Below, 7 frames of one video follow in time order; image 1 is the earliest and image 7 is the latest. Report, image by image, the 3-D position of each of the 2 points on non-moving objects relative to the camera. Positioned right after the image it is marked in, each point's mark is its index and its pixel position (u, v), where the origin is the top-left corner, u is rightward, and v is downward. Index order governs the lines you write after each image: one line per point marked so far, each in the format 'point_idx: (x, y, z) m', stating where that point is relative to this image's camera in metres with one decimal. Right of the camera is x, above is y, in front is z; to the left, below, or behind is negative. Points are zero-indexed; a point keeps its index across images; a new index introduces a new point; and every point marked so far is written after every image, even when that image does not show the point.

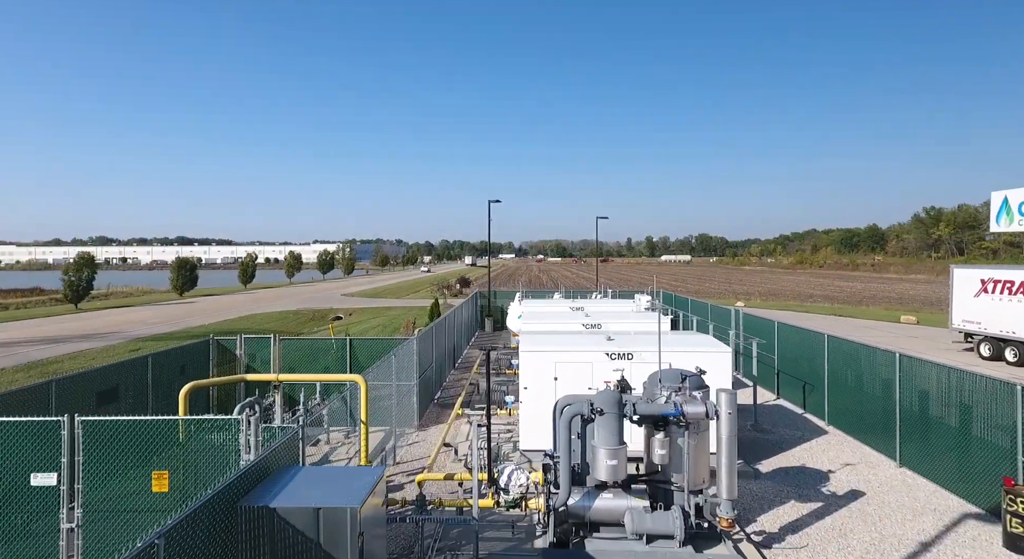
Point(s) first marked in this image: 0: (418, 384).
0: (-2.4, -2.6, +14.7) m
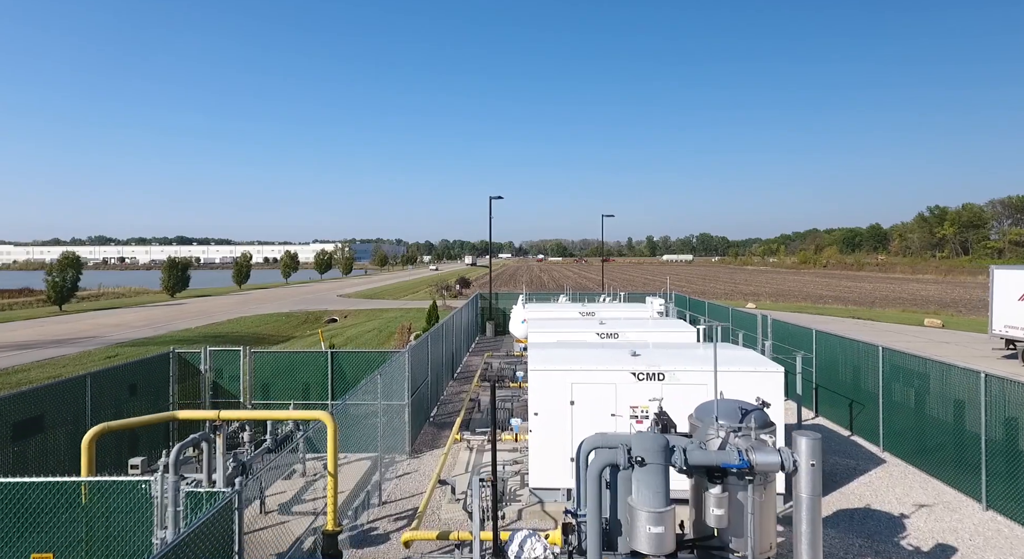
0: (-2.3, -2.7, +12.8) m
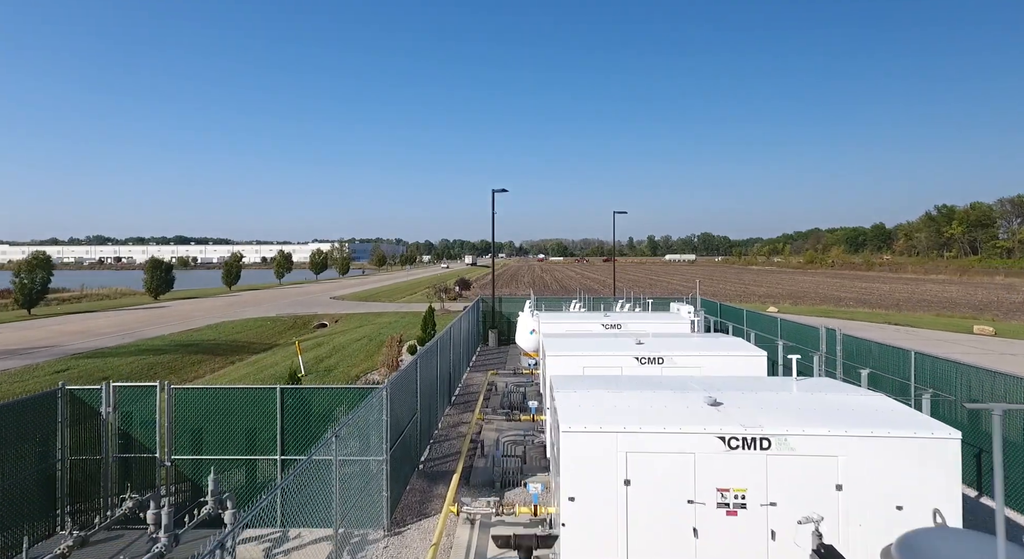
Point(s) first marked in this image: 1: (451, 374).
0: (-2.0, -2.9, +9.6) m
1: (-1.8, -2.9, +17.6) m
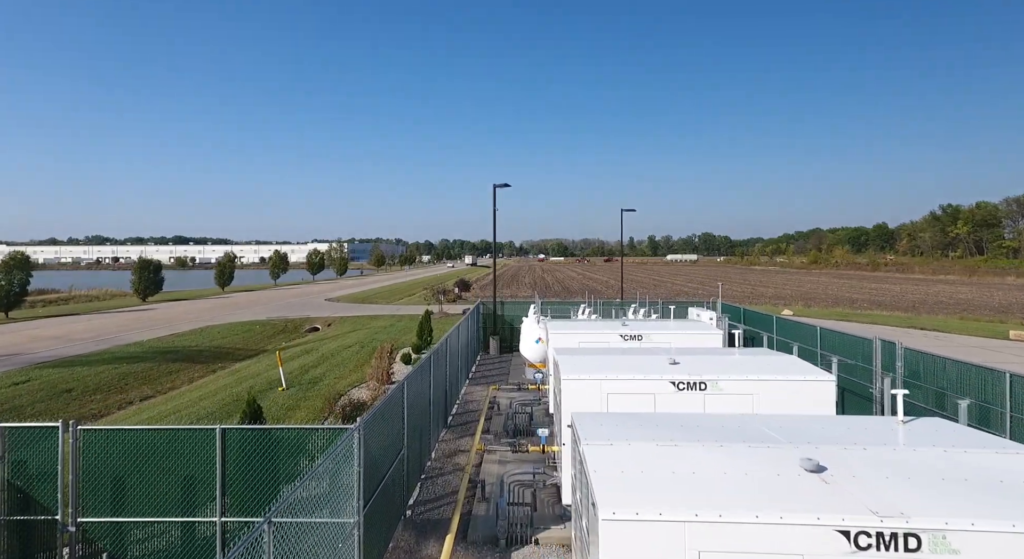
0: (-1.9, -3.0, +7.6) m
1: (-1.7, -3.0, +15.5) m
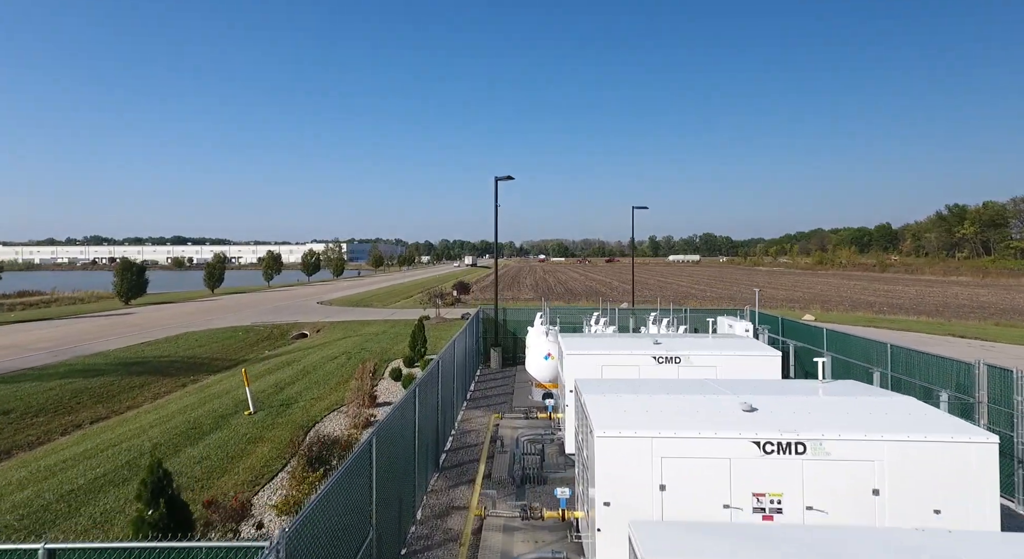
0: (-1.8, -3.1, +4.9) m
1: (-1.5, -3.1, +12.8) m
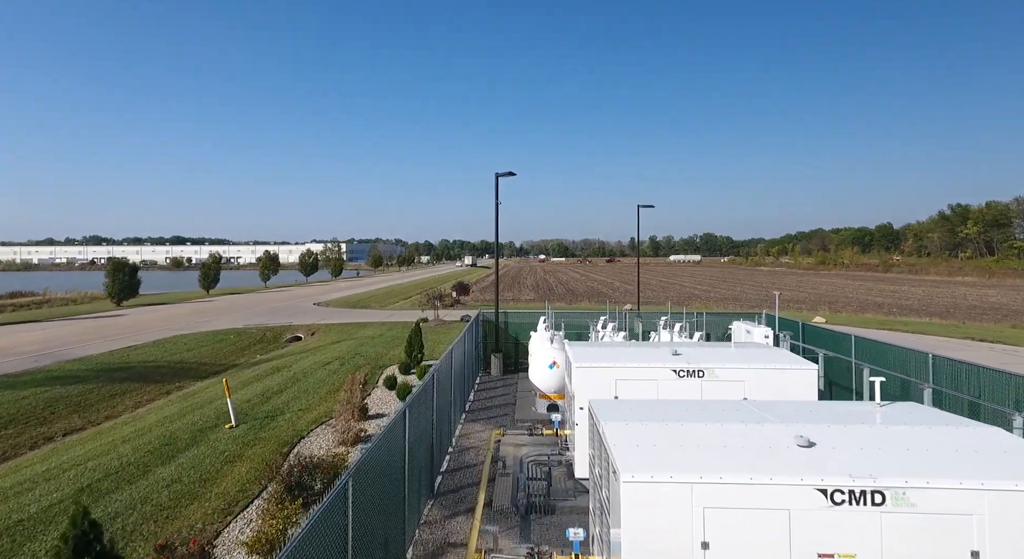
0: (-1.7, -3.2, +3.7) m
1: (-1.5, -3.2, +11.7) m
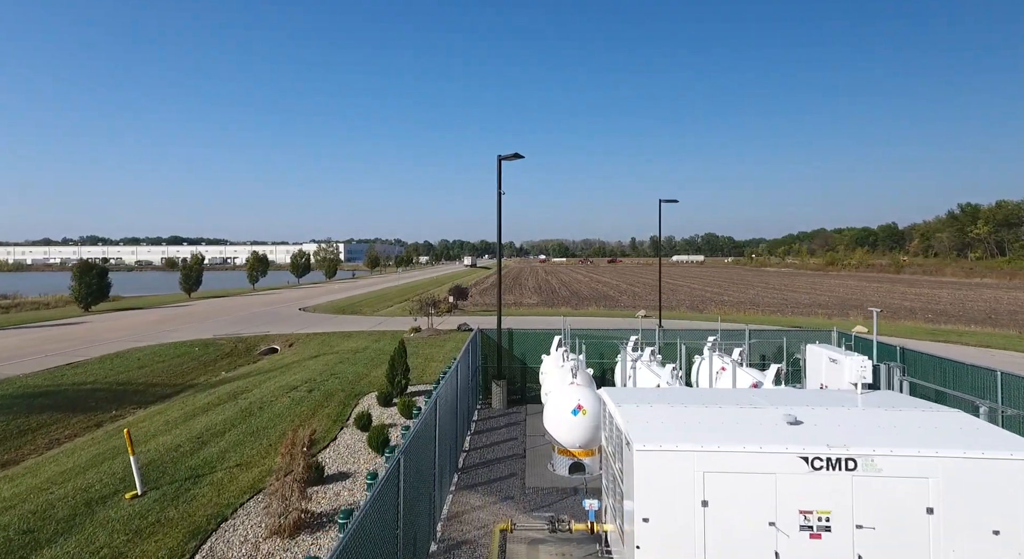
0: (-1.5, -3.4, -0.4) m
1: (-1.3, -3.5, +7.6) m
